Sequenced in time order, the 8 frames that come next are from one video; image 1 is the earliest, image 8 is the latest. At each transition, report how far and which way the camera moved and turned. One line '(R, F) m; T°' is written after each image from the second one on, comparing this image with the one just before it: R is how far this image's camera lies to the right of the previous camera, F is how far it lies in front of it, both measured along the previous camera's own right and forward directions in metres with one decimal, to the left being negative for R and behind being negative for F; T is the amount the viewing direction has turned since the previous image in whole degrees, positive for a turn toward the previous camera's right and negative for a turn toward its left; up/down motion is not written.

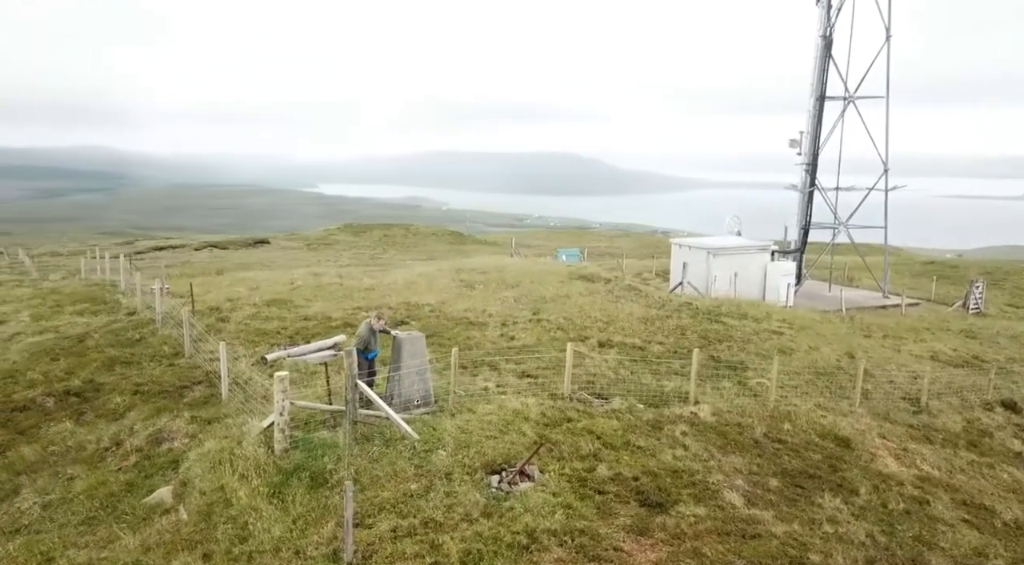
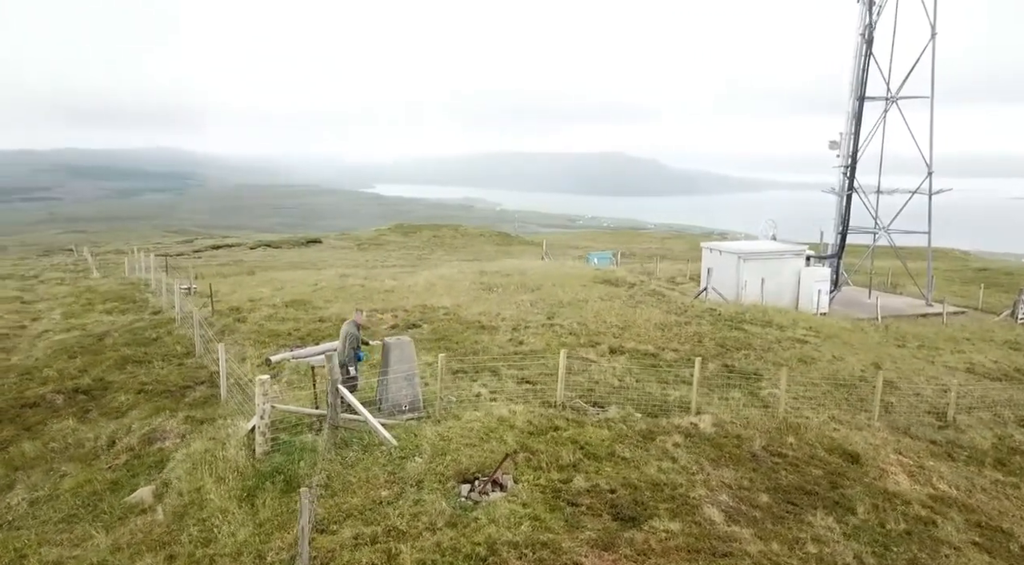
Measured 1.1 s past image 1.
(+0.8, +0.1) m; -3°
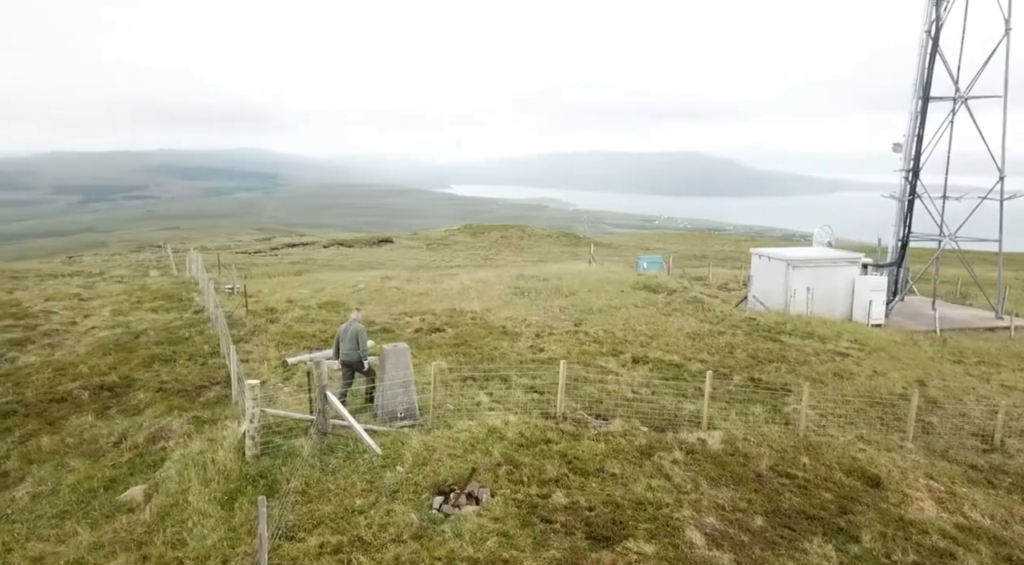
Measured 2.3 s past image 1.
(+0.9, +0.2) m; -5°
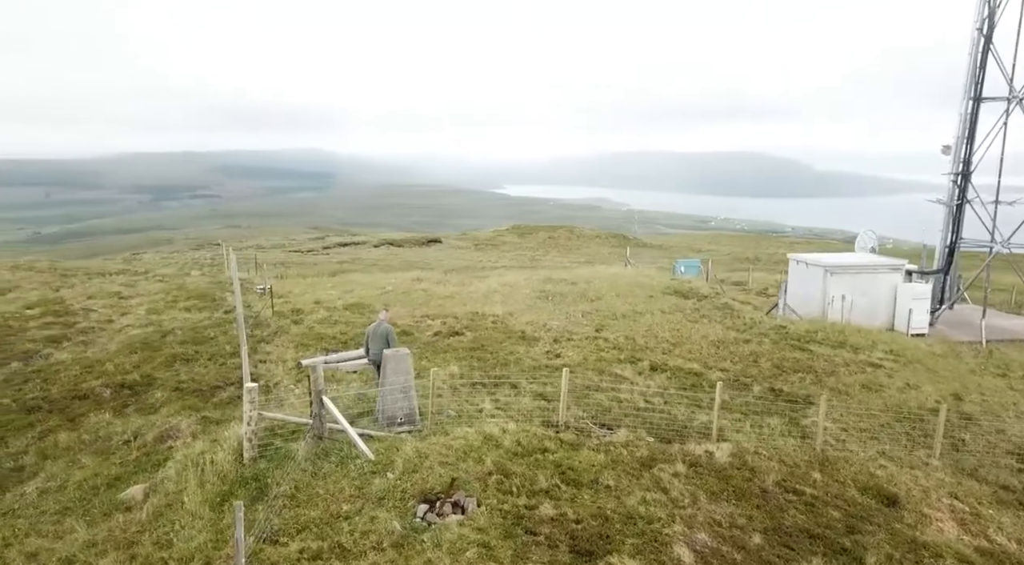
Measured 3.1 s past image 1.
(+0.6, +0.1) m; -3°
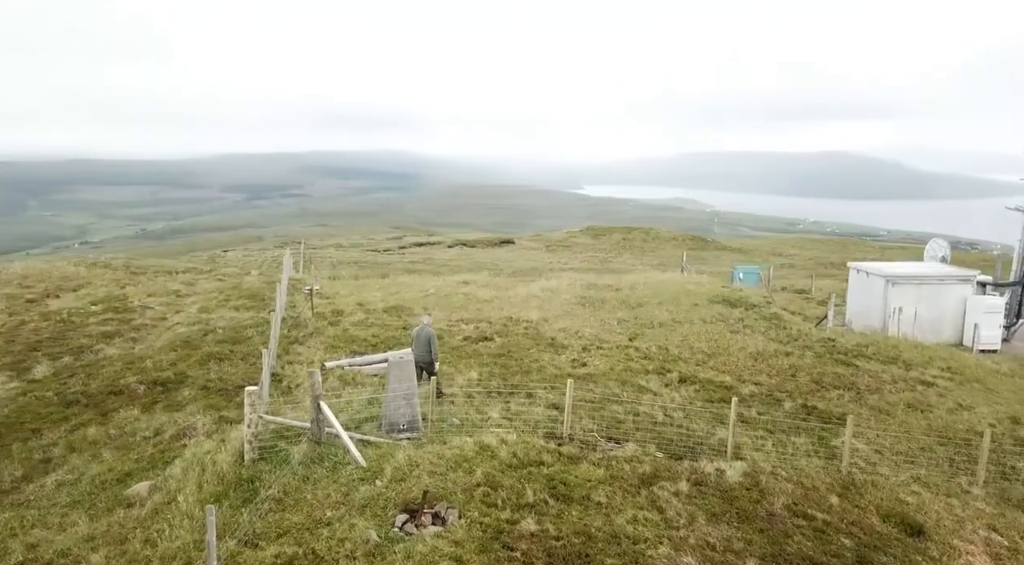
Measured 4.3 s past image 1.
(+0.9, +0.1) m; -5°
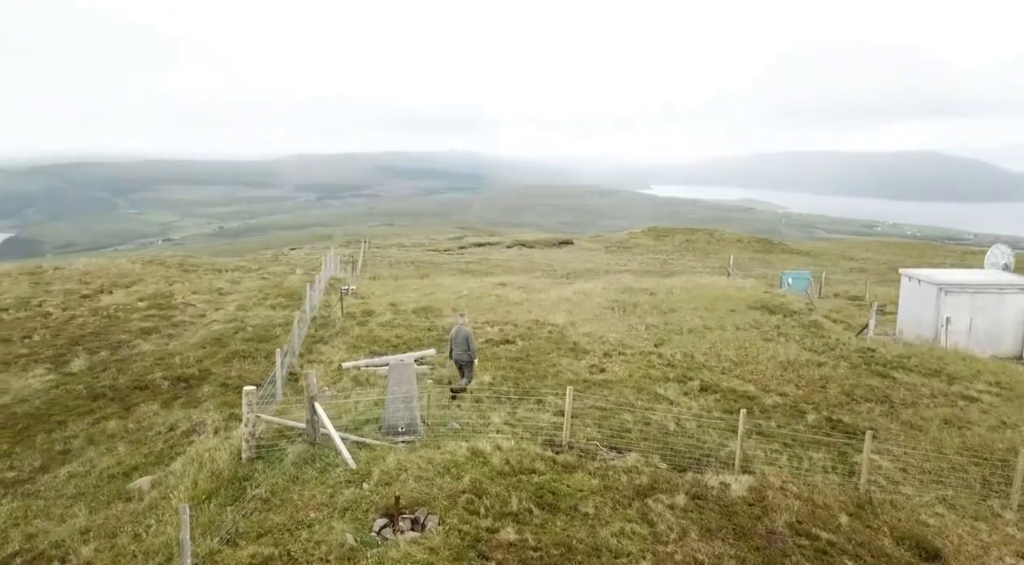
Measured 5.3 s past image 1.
(+0.8, +0.1) m; -4°
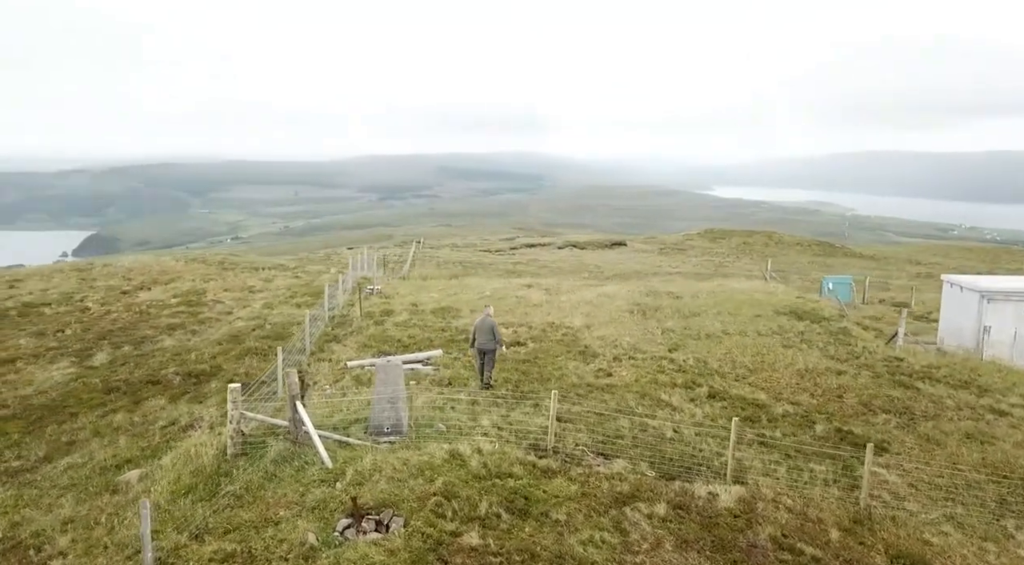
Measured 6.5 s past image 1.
(+0.9, +0.1) m; -3°
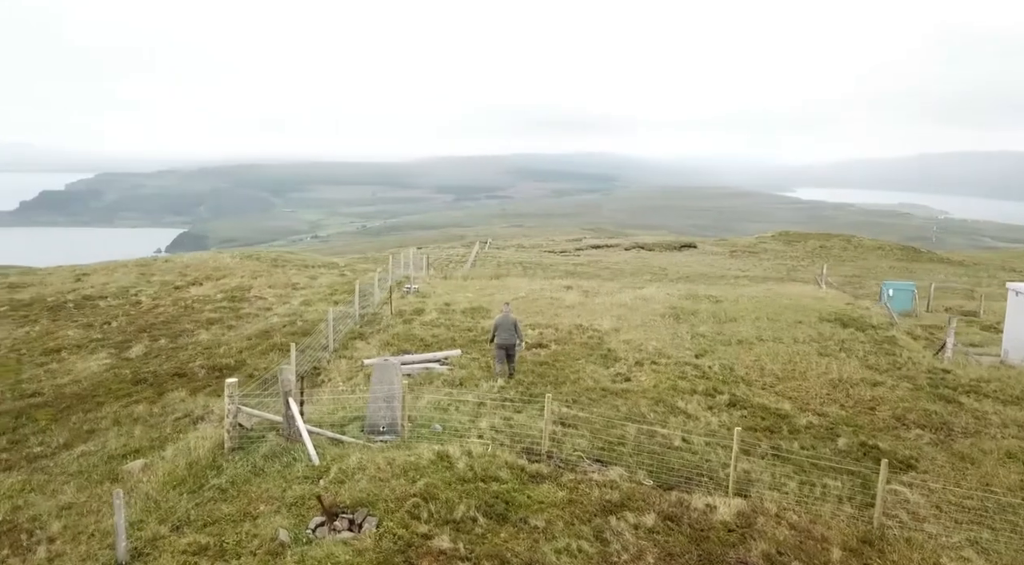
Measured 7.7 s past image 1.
(+1.0, +0.1) m; -5°
